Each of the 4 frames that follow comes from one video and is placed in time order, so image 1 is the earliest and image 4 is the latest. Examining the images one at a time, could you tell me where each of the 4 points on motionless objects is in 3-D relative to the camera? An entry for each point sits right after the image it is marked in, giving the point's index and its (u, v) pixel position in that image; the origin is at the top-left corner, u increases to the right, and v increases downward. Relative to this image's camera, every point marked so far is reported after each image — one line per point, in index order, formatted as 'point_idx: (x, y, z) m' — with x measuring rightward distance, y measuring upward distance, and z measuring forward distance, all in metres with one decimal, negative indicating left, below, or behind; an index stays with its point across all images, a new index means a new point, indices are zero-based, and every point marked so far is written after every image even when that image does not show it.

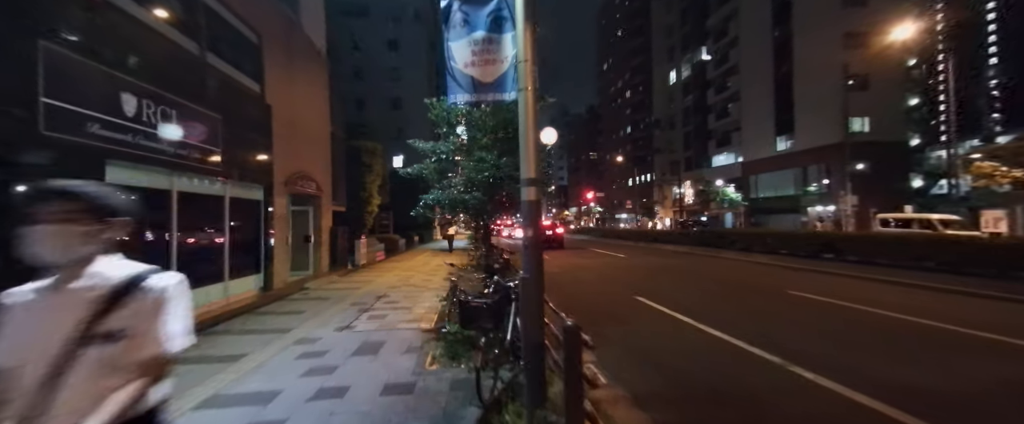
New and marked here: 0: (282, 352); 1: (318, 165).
0: (-3.1, -1.9, +5.0) m
1: (-8.4, +2.1, +15.6) m
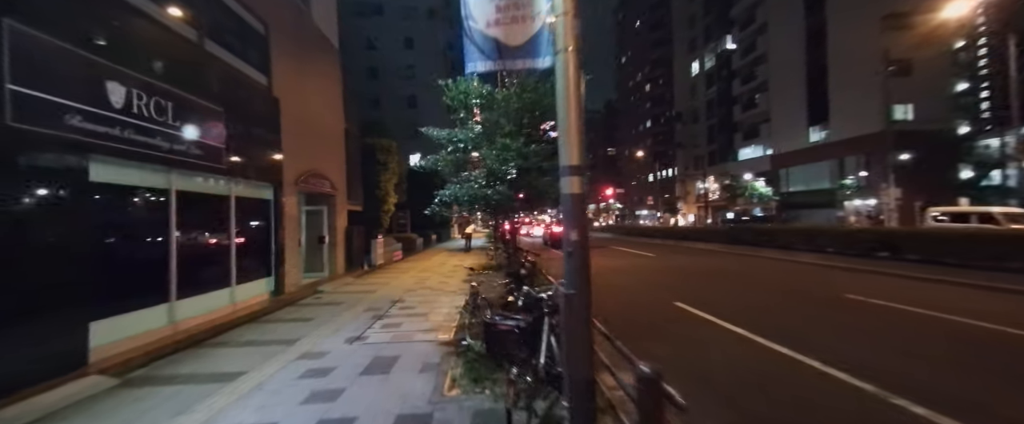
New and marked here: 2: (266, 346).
0: (-2.8, -1.9, +4.5) m
1: (-7.6, +2.1, +15.3) m
2: (-3.7, -2.0, +5.5) m
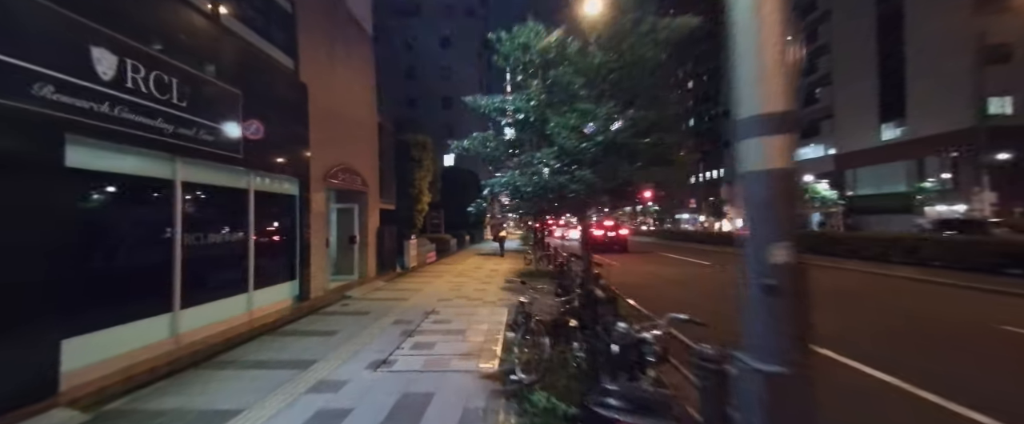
0: (-2.1, -1.9, +3.5) m
1: (-5.9, +2.2, +14.7) m
2: (-3.0, -2.0, +4.6) m
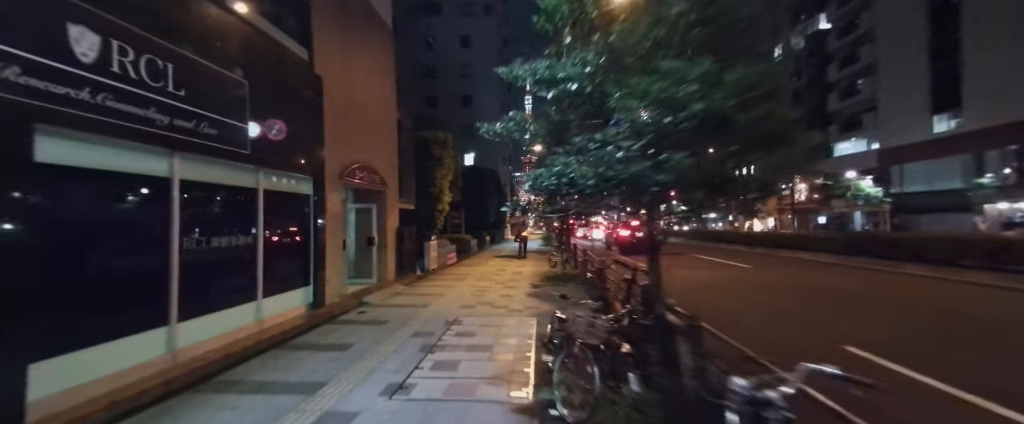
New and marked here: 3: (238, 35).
0: (-1.8, -1.9, +2.9) m
1: (-5.0, +2.2, +14.3) m
2: (-2.6, -2.0, +4.0) m
3: (-6.6, +4.4, +8.8) m
